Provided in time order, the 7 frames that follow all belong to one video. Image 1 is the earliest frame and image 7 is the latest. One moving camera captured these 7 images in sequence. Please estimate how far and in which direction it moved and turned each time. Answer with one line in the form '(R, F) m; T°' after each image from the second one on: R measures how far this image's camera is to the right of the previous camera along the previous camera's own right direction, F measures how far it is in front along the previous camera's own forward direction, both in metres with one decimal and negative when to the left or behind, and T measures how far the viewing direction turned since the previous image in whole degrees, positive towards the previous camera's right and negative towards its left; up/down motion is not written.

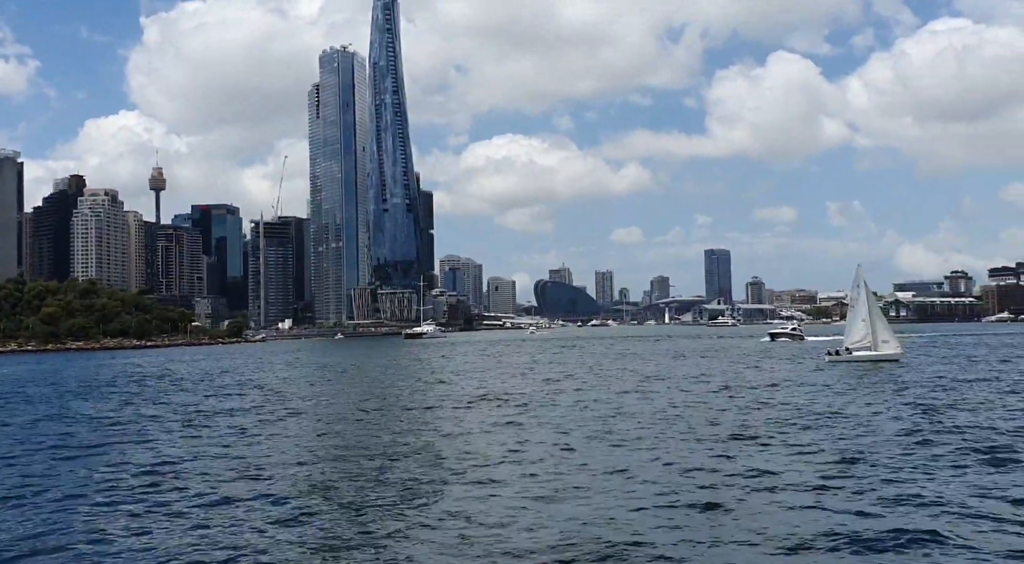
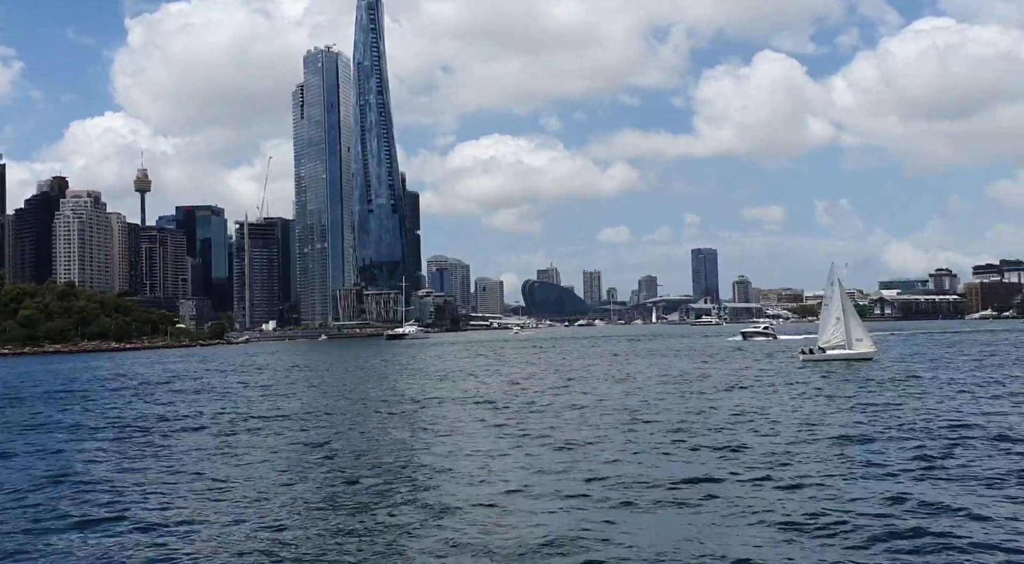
(+0.7, +0.5) m; +1°
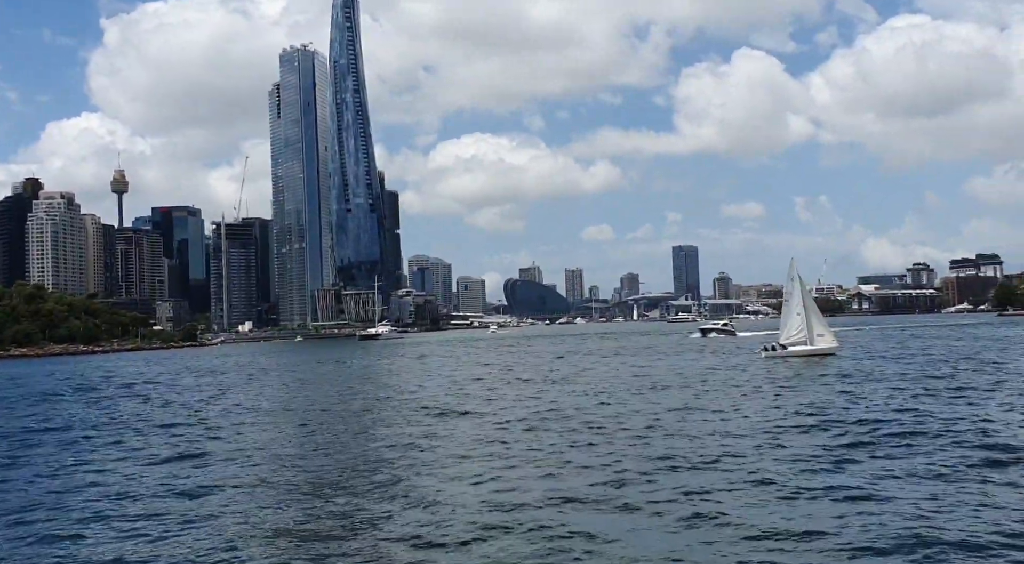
(+1.0, +0.7) m; +1°
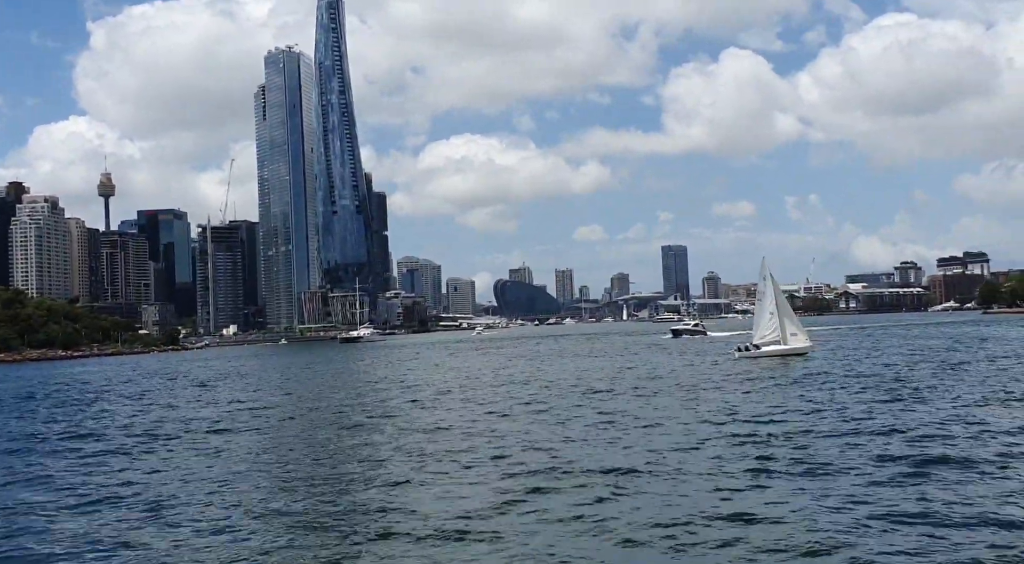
(+0.8, +0.7) m; +1°
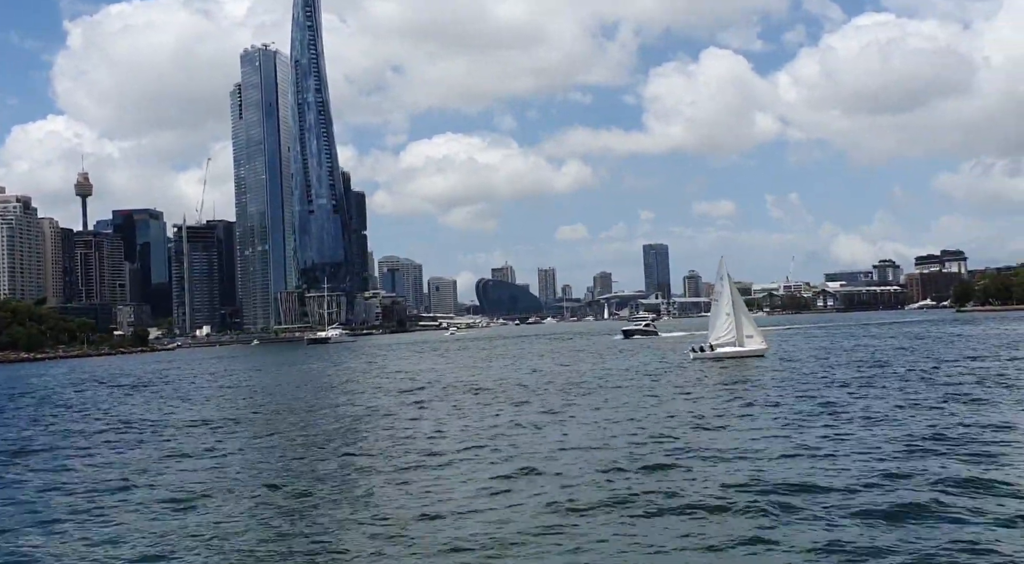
(+1.2, +1.1) m; +1°
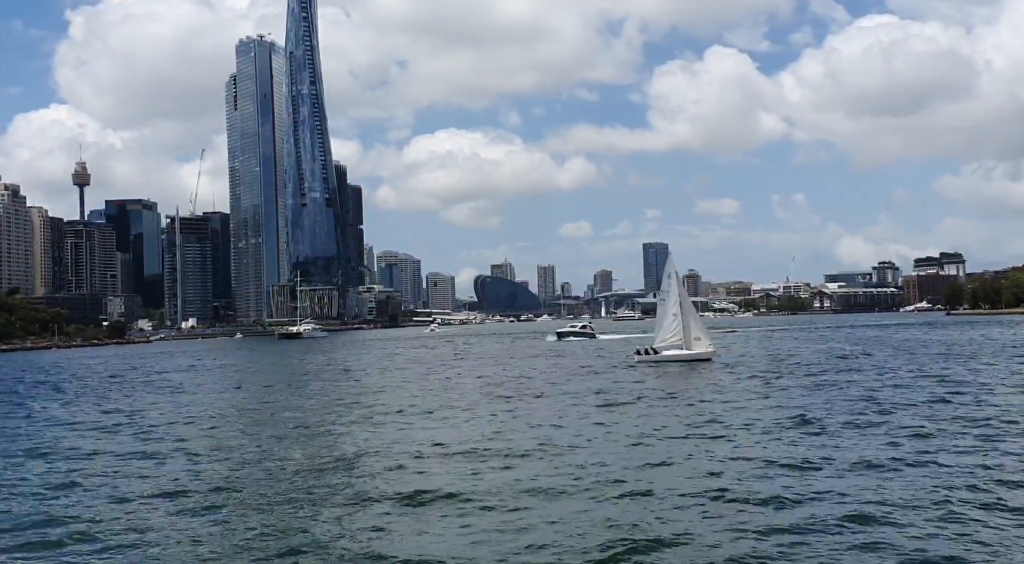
(+2.4, +2.7) m; 0°
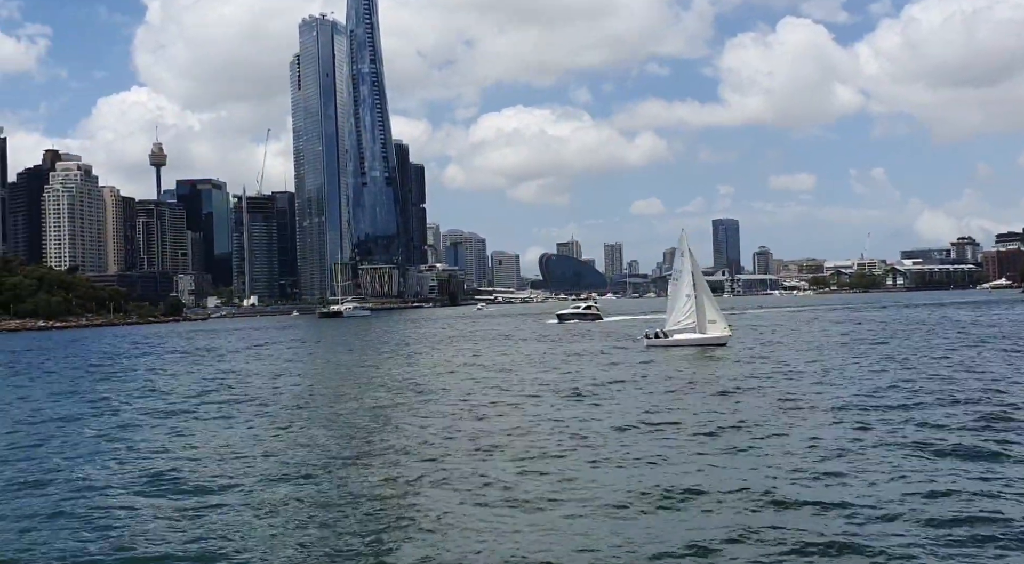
(+2.1, +2.1) m; -4°
